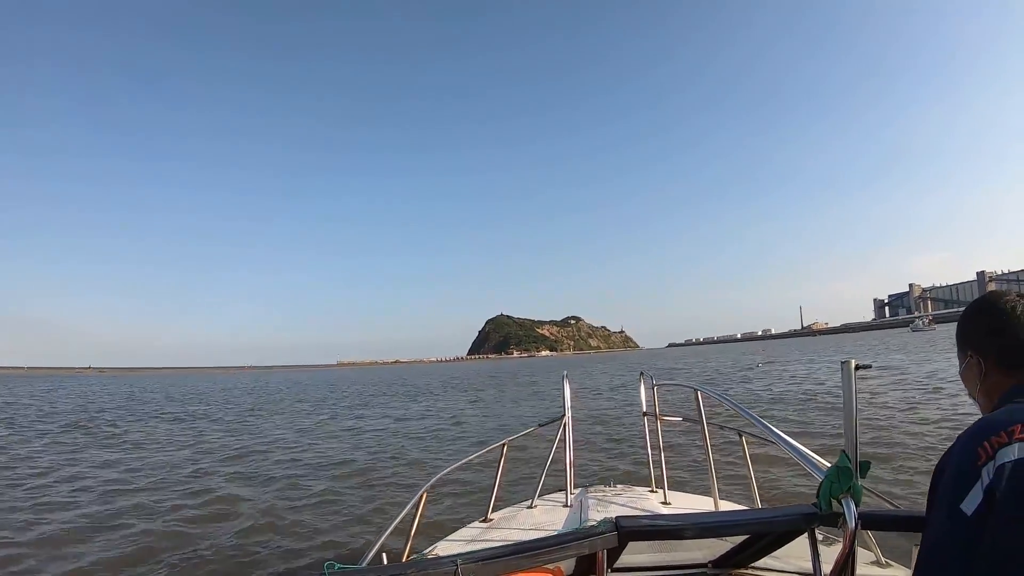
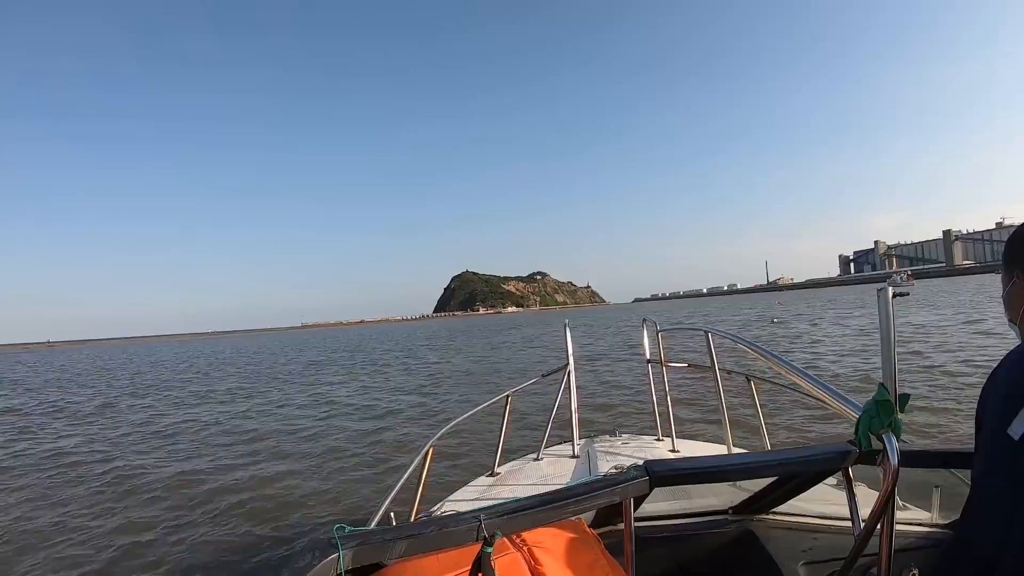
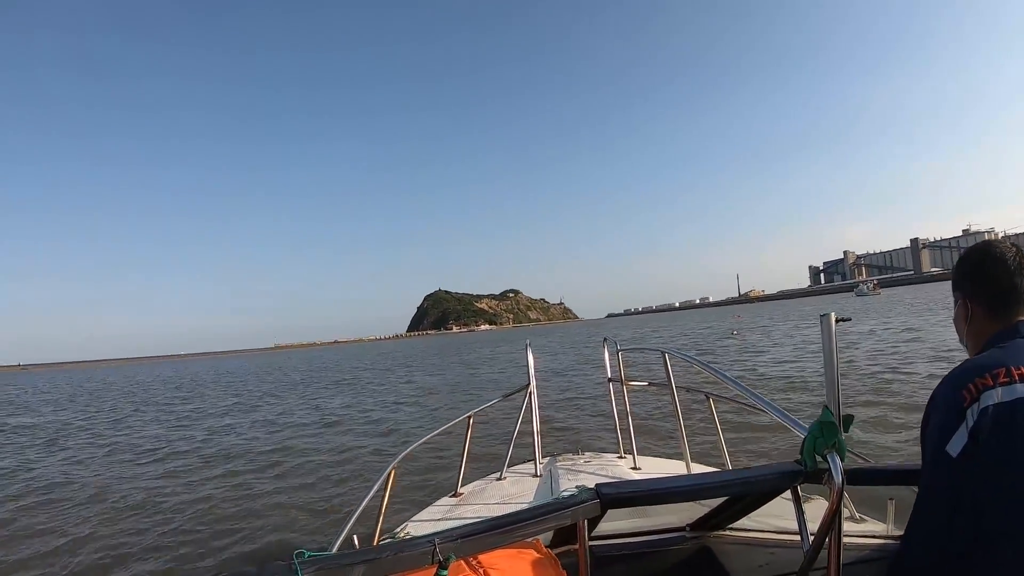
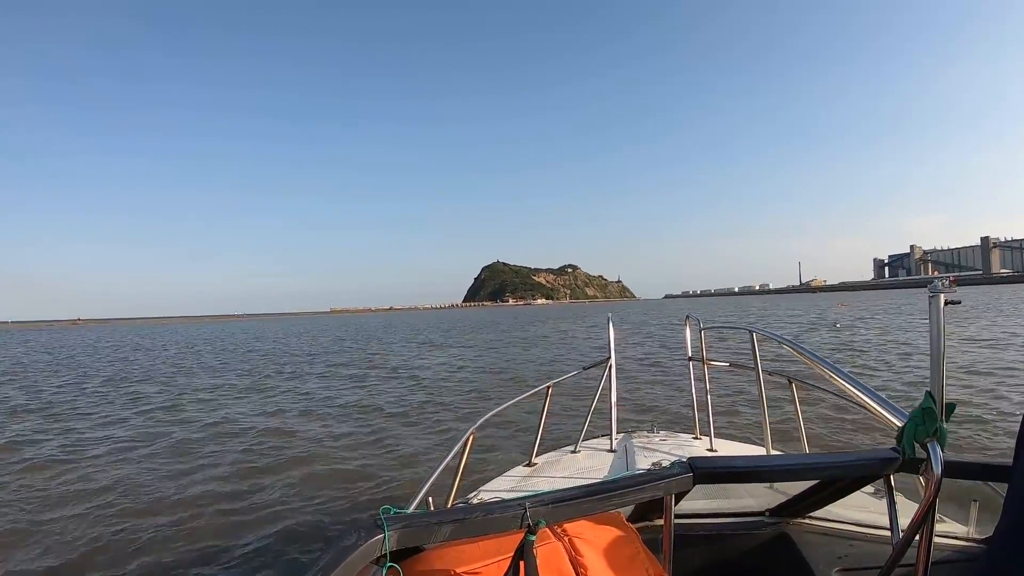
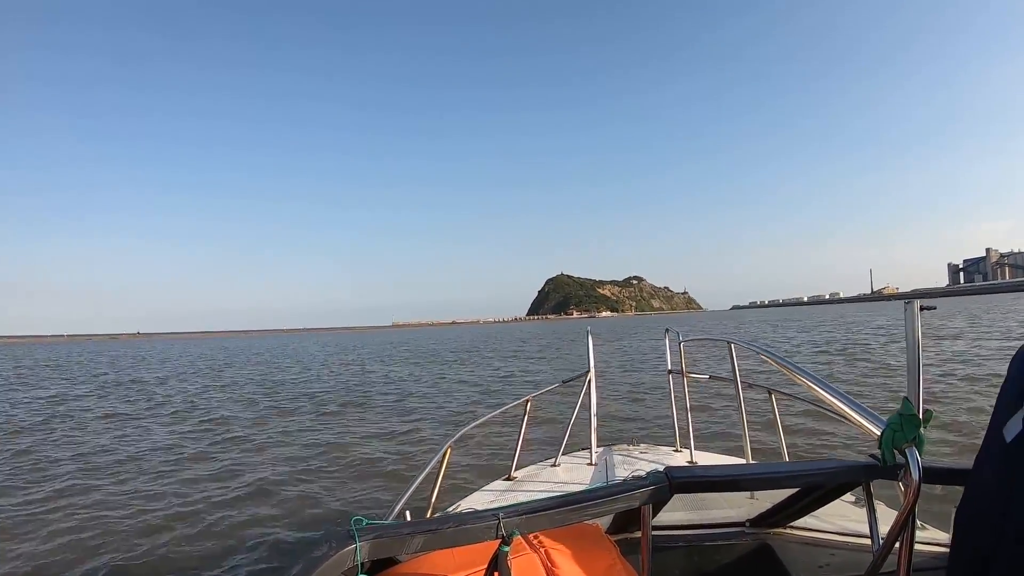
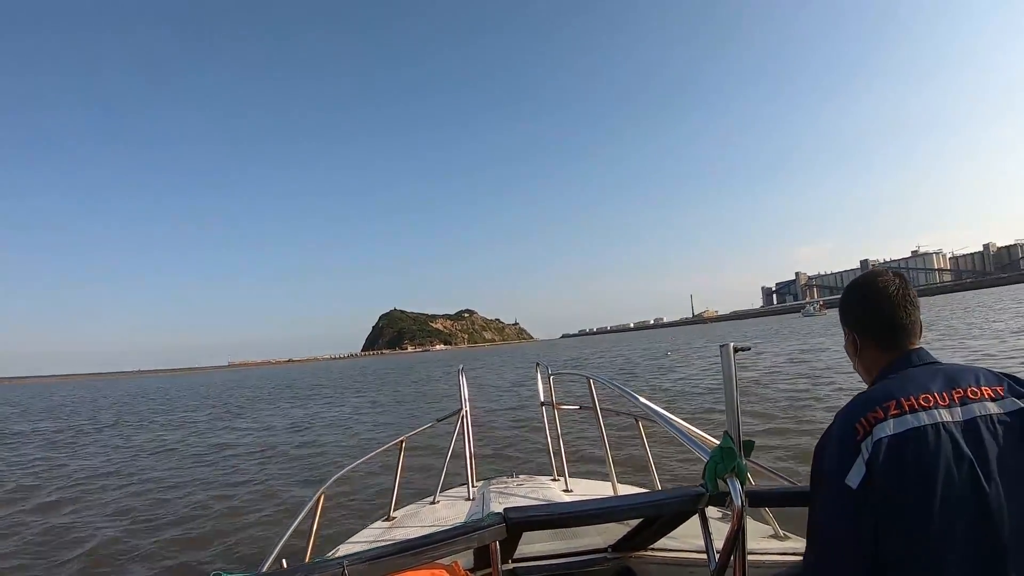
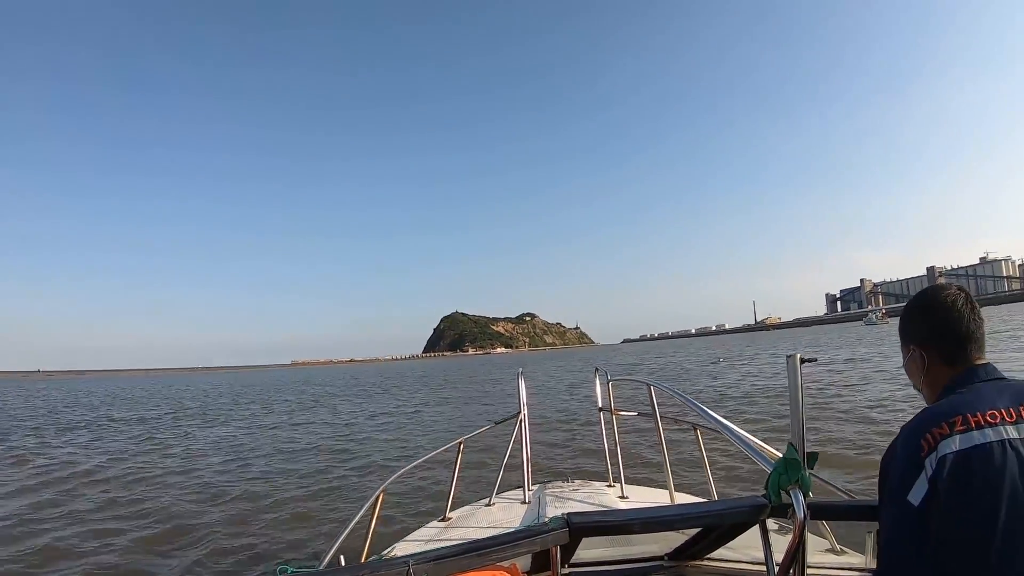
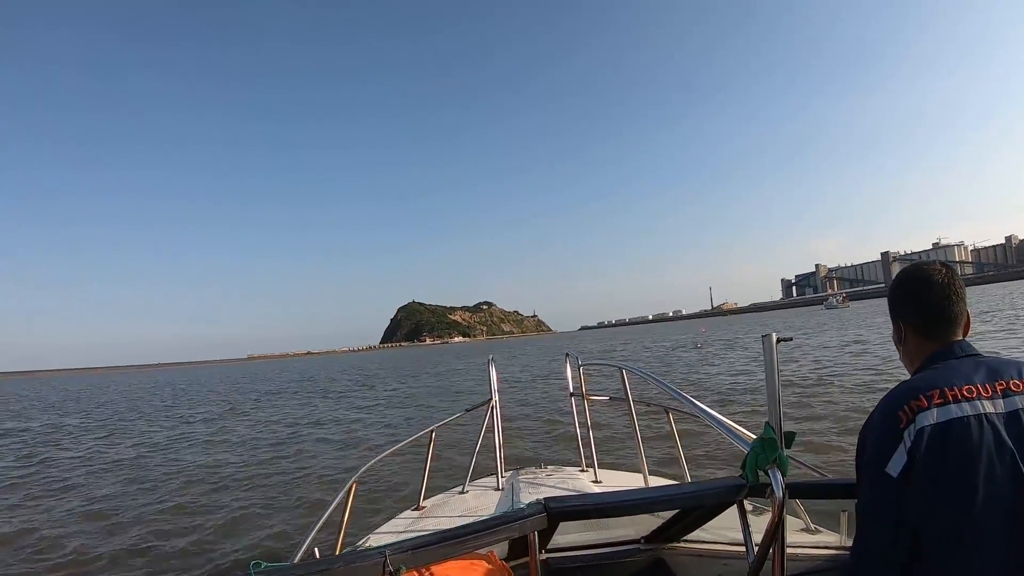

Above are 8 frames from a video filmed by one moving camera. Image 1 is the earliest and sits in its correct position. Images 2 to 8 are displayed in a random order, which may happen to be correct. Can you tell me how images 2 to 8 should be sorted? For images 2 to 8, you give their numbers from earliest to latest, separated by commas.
7, 6, 8, 3, 2, 4, 5
